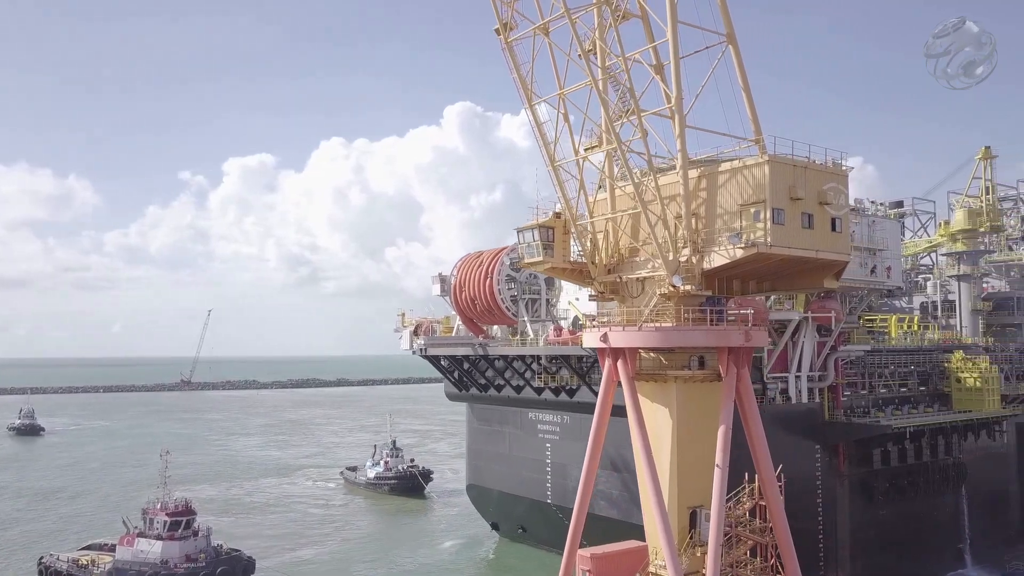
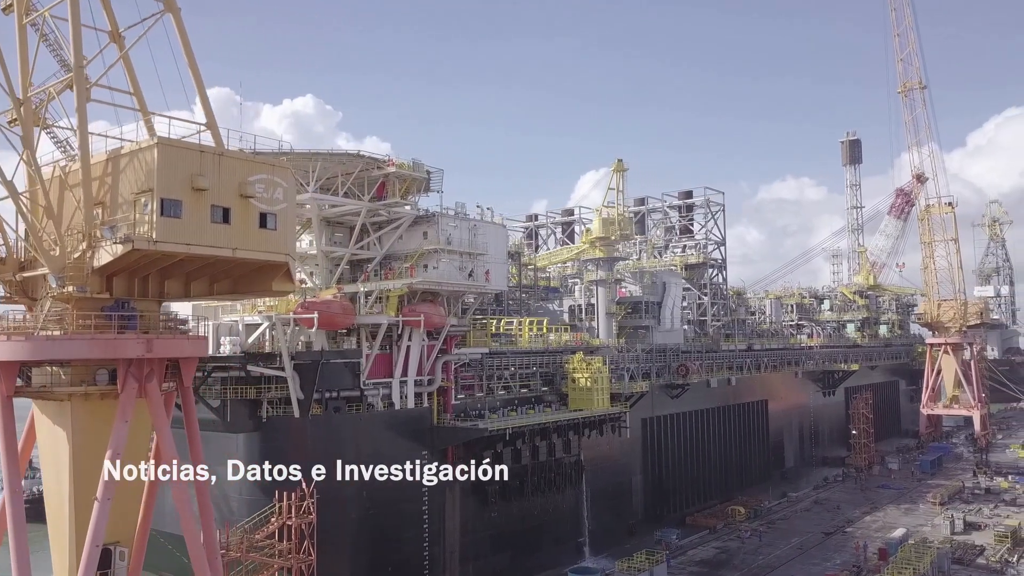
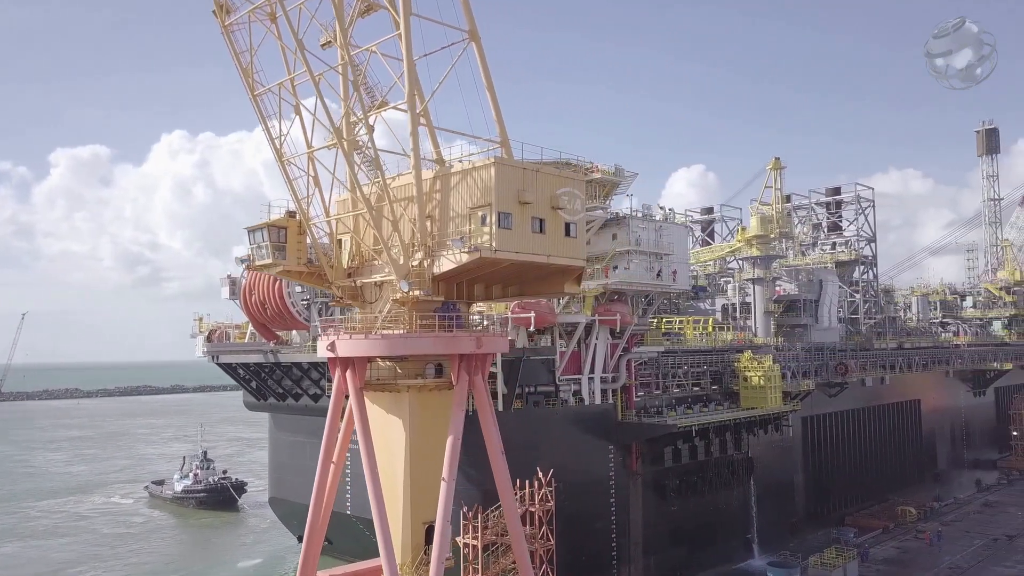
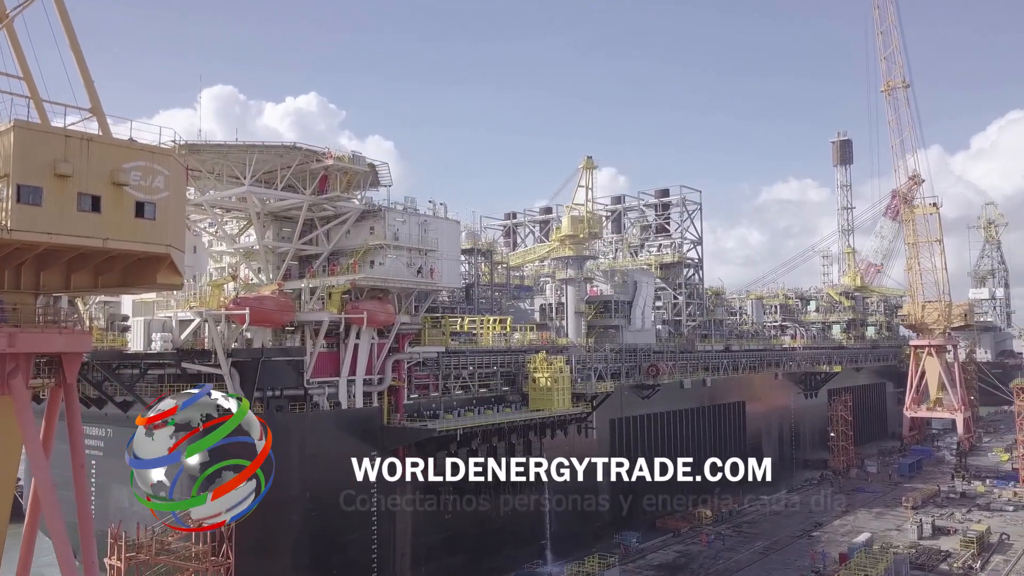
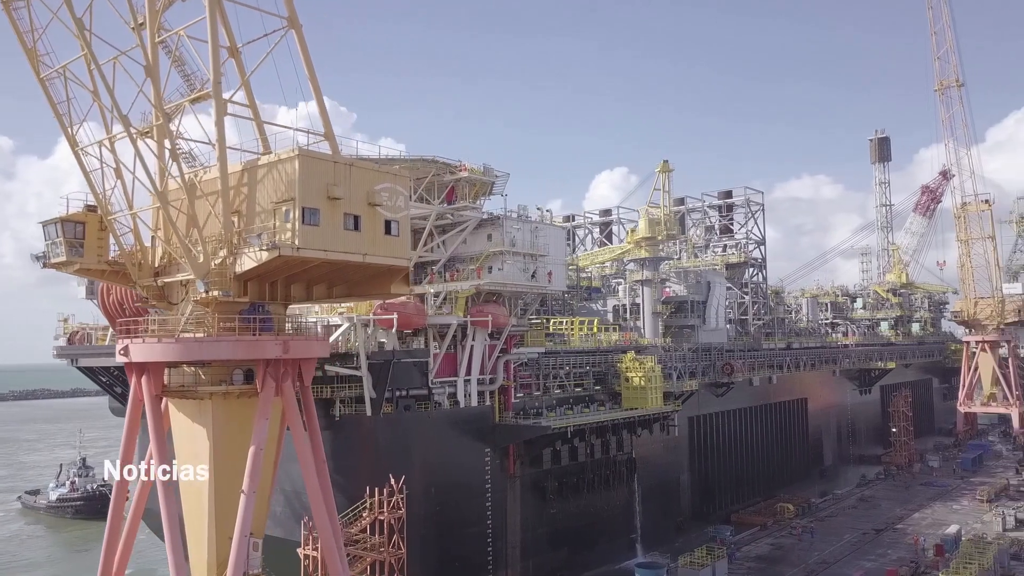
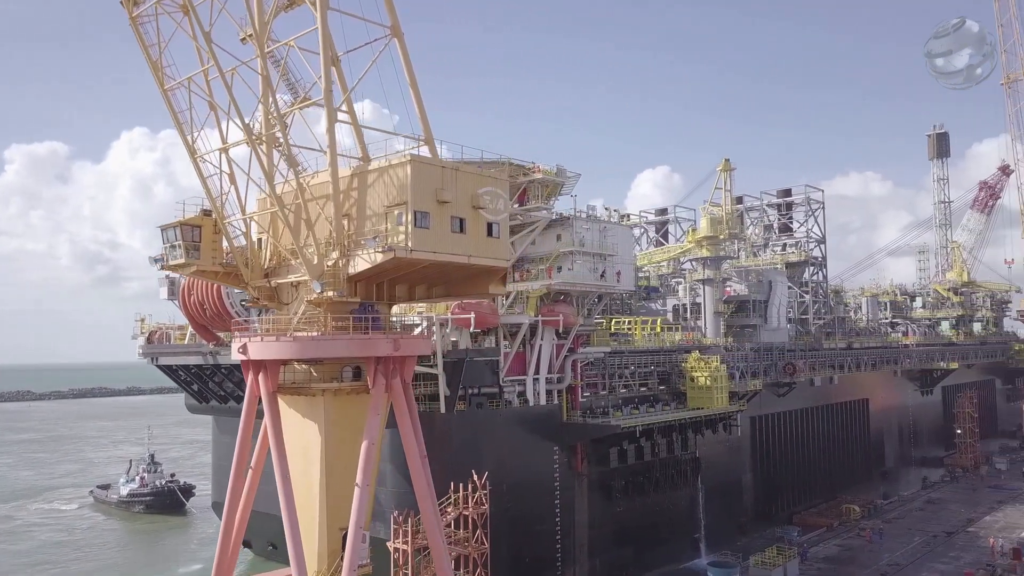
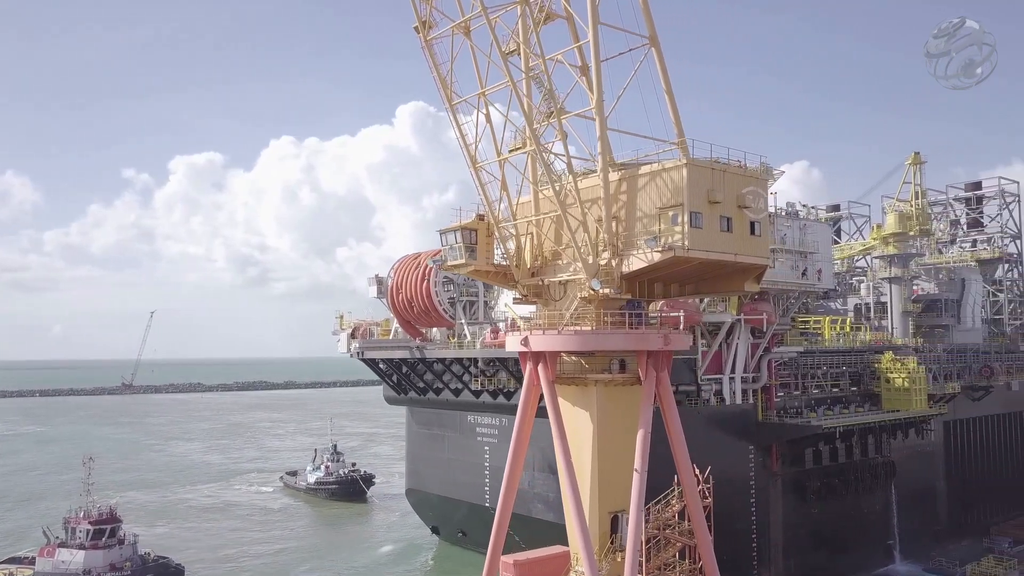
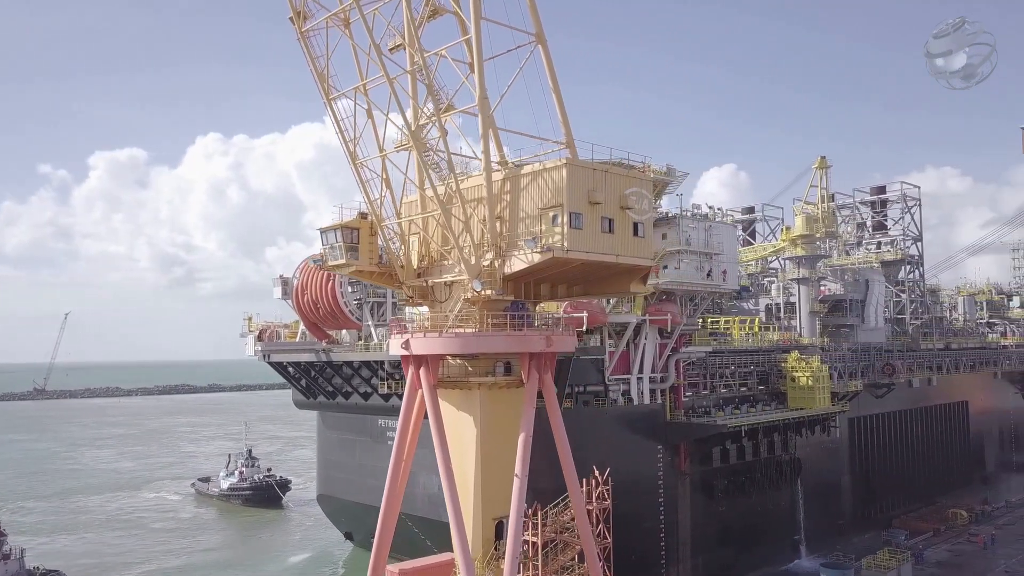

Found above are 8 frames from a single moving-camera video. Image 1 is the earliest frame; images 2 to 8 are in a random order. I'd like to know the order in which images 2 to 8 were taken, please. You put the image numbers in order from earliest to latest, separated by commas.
7, 8, 3, 6, 5, 2, 4
